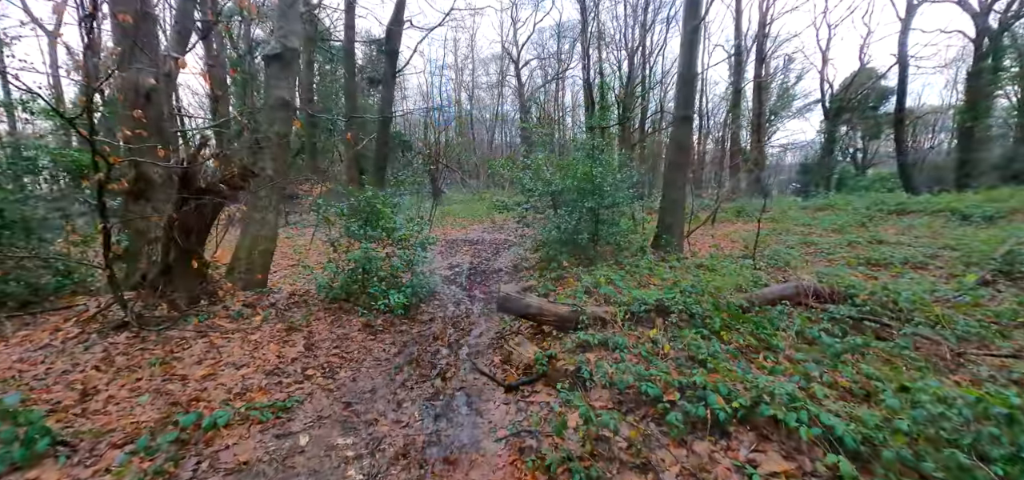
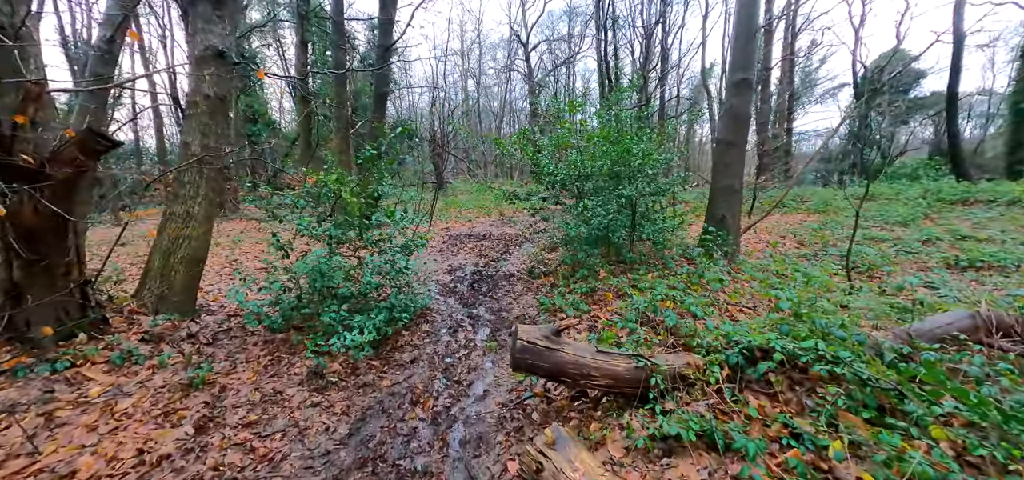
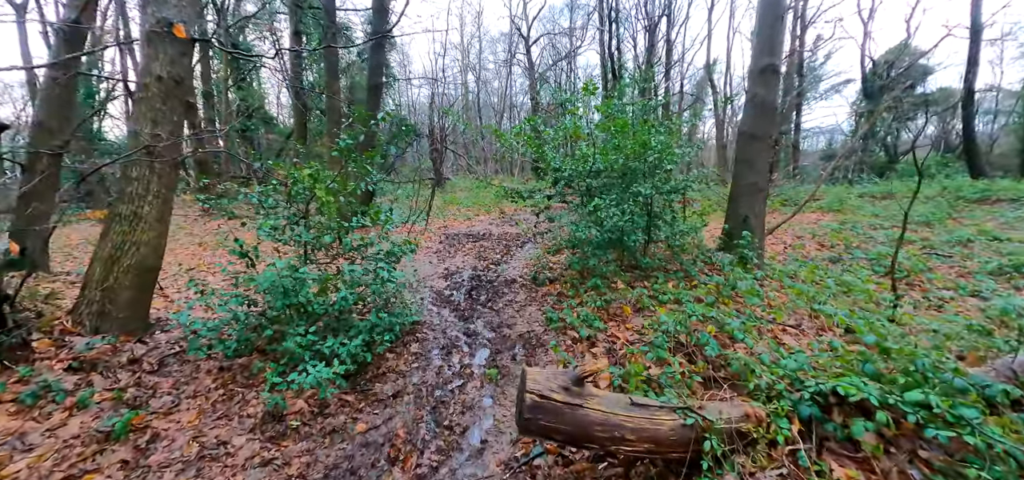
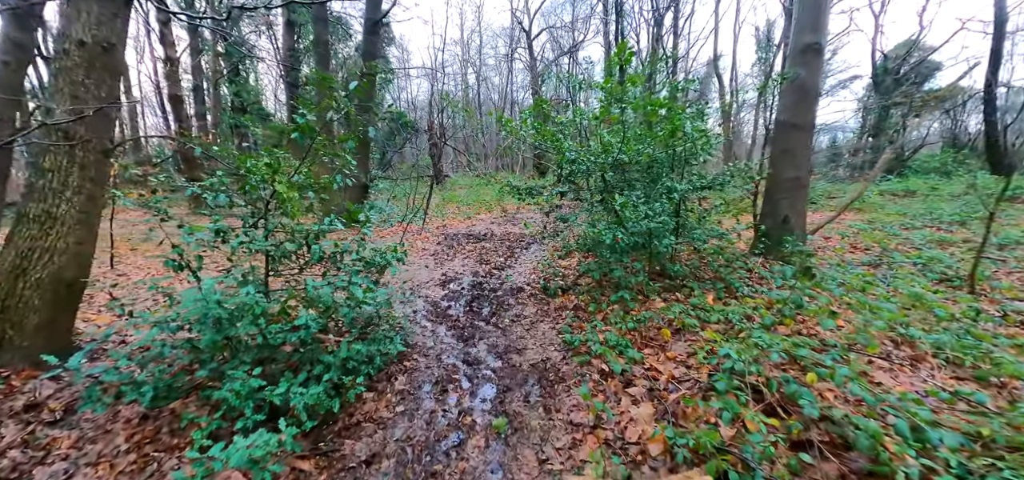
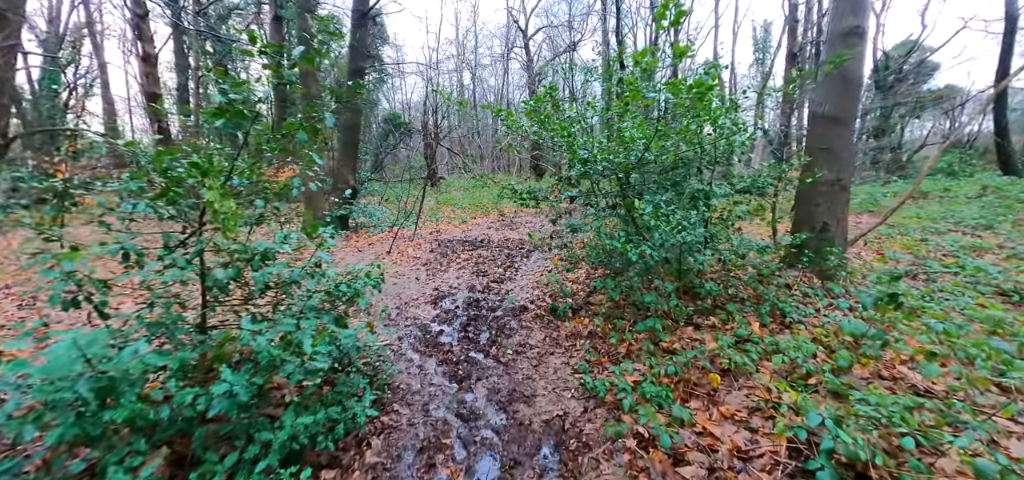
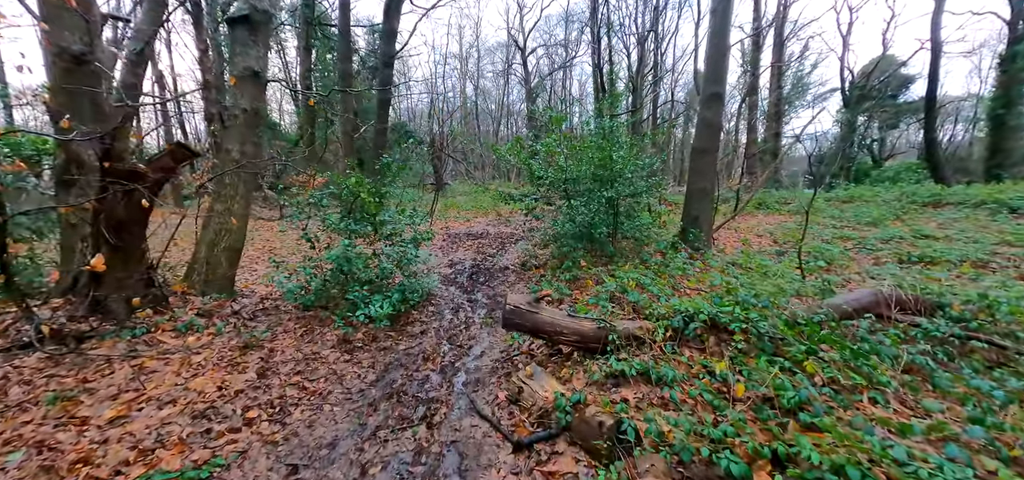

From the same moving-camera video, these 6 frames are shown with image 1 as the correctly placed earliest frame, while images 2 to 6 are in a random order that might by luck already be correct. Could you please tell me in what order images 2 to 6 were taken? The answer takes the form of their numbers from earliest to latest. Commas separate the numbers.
6, 2, 3, 4, 5
